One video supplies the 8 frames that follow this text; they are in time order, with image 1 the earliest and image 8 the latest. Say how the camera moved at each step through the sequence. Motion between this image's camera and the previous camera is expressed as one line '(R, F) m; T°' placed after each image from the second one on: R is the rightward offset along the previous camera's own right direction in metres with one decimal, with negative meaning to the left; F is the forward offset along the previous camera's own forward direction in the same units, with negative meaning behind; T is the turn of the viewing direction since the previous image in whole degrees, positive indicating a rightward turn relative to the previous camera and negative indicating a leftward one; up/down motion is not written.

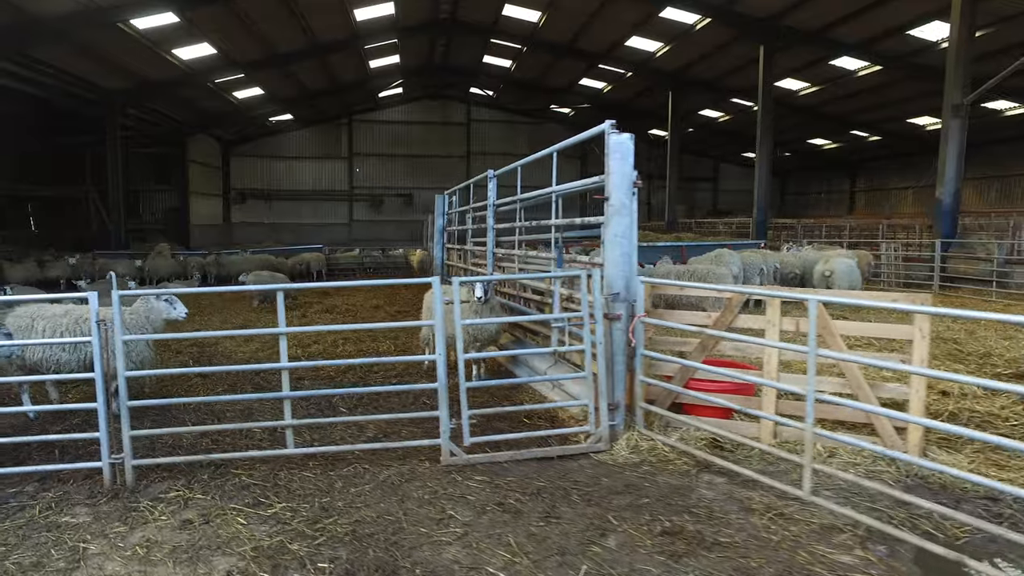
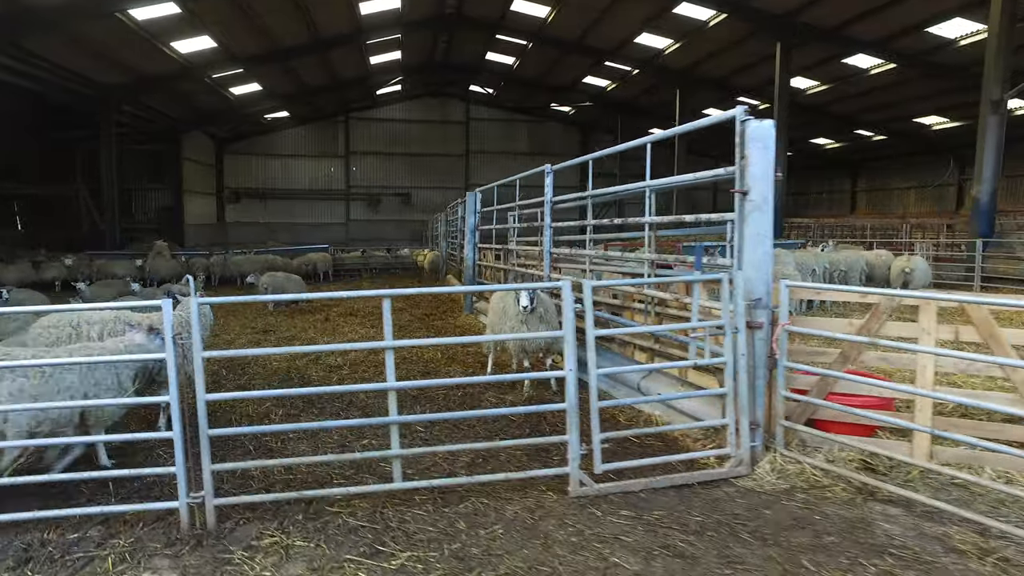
(-0.7, +0.4) m; +1°
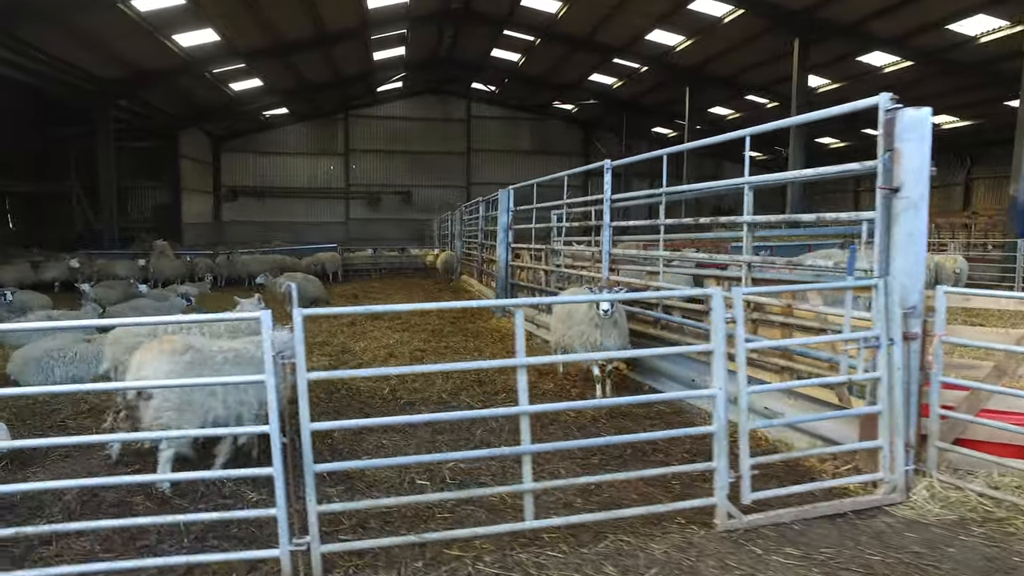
(-0.6, +0.4) m; +1°
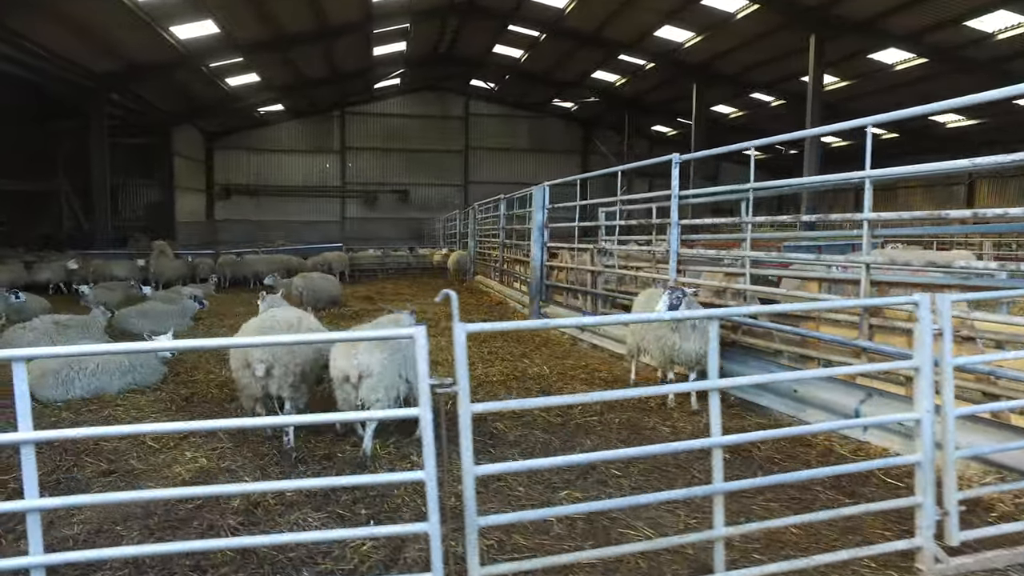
(-0.6, +0.4) m; +1°
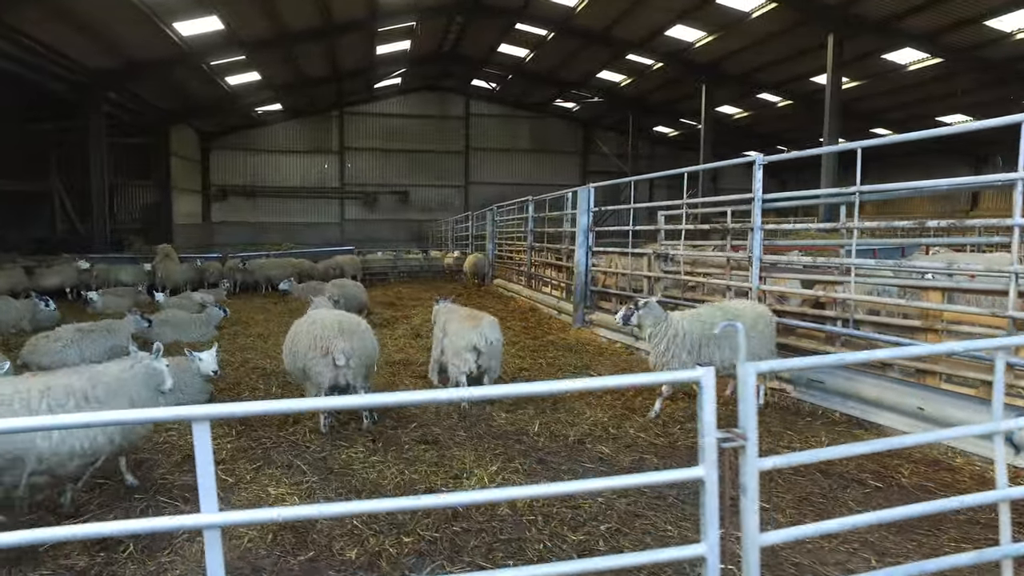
(-0.7, +0.4) m; +1°
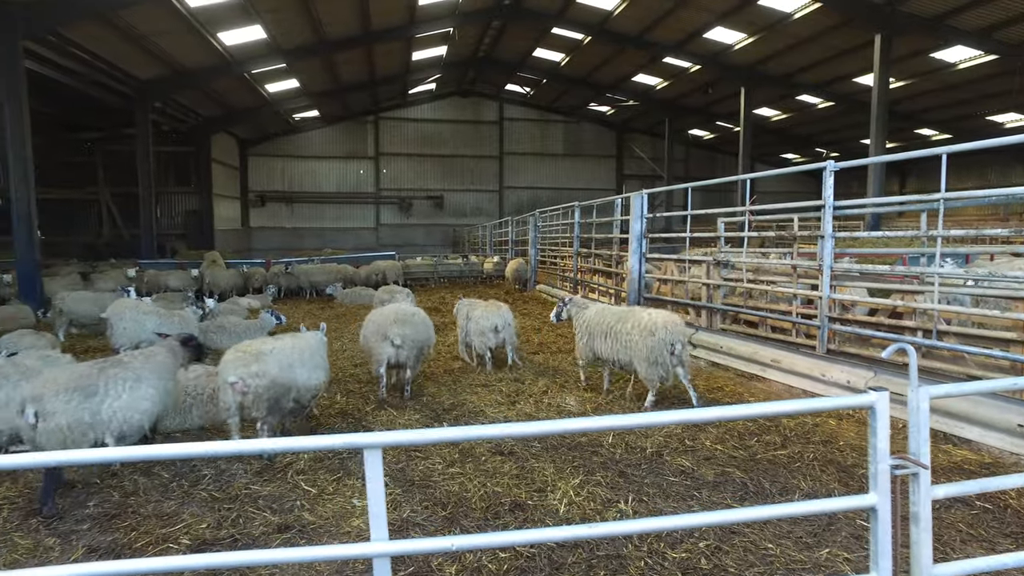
(-0.3, 0.0) m; -2°
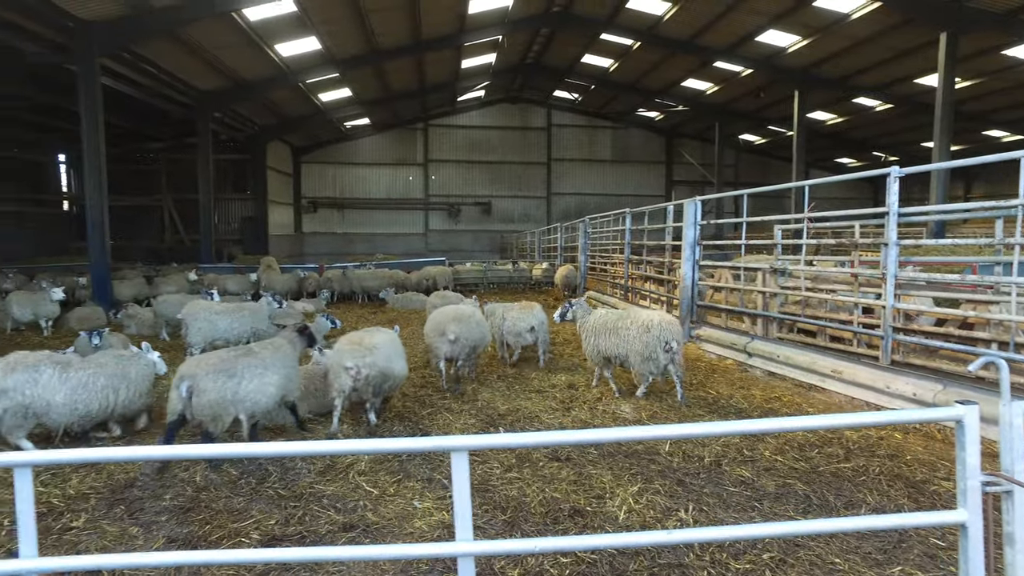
(-0.1, 0.0) m; -4°
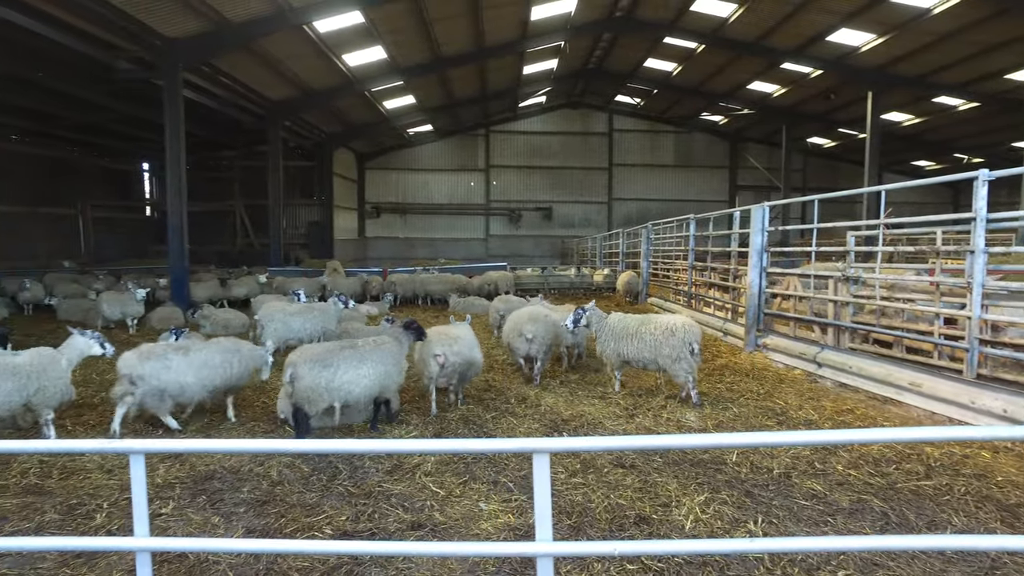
(0.0, 0.0) m; -5°
